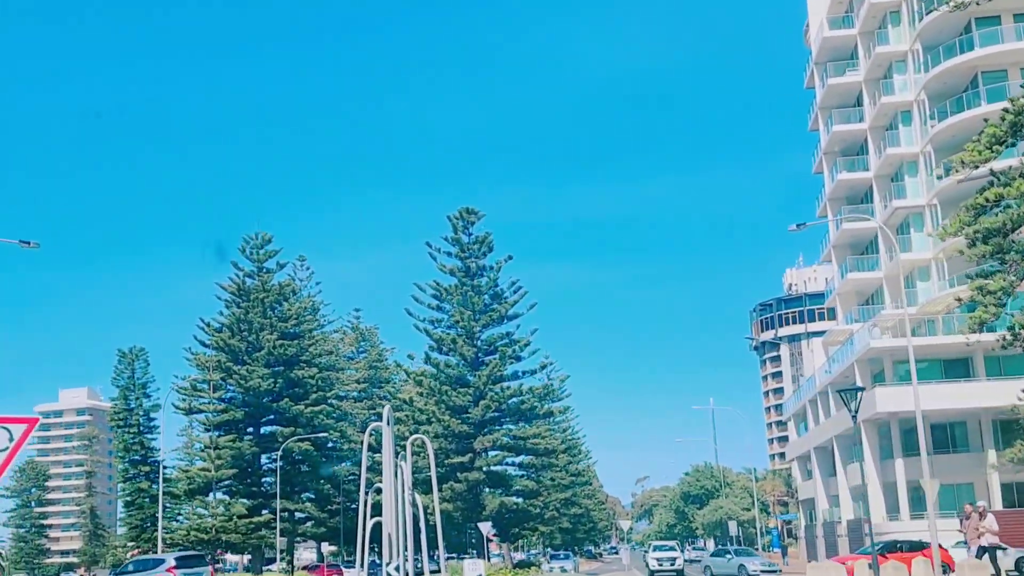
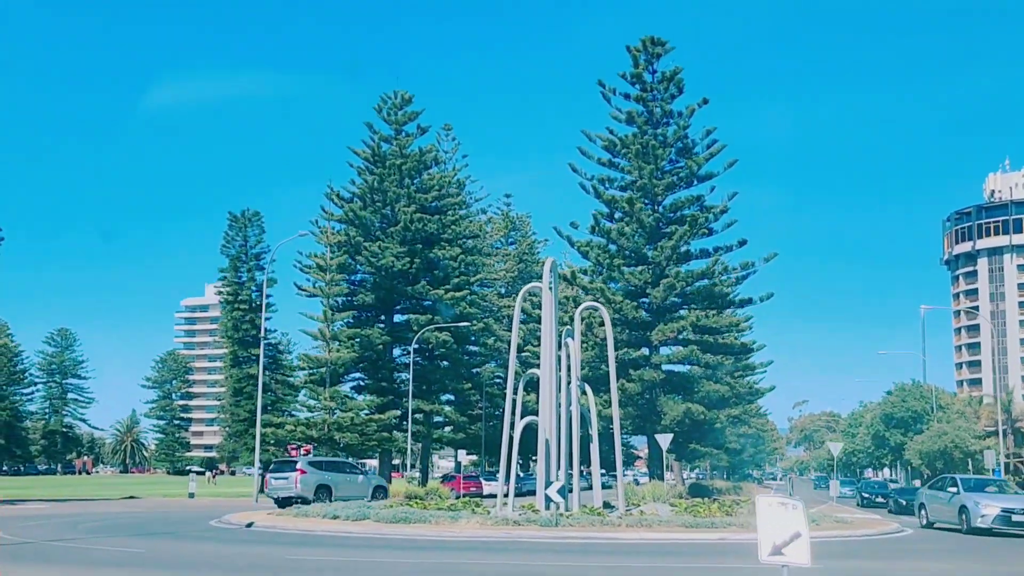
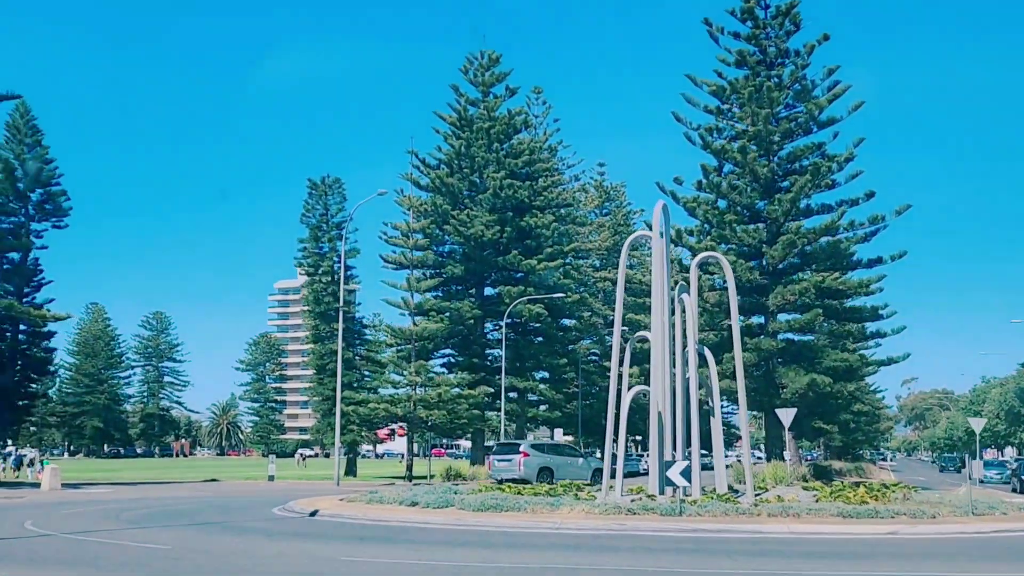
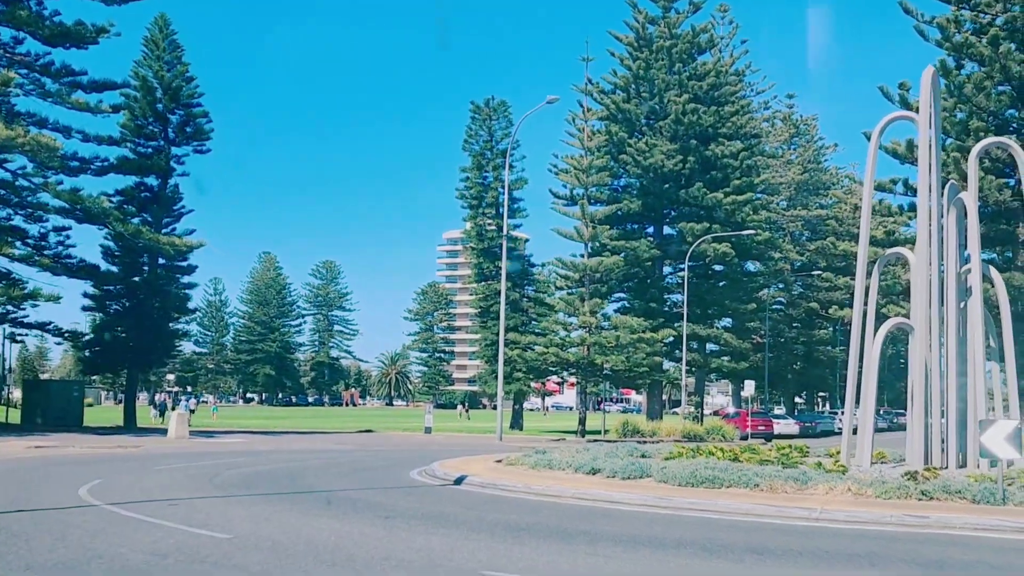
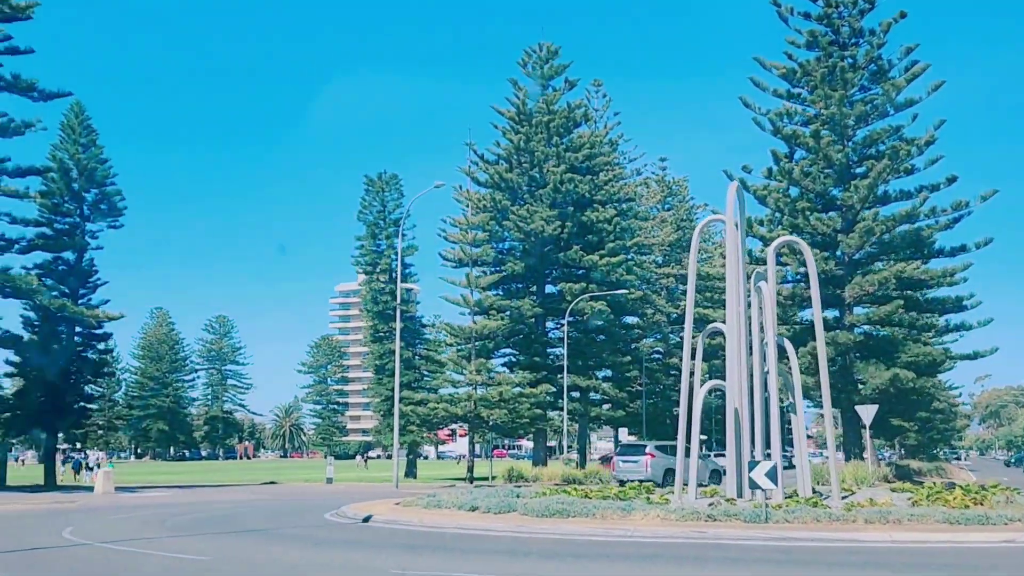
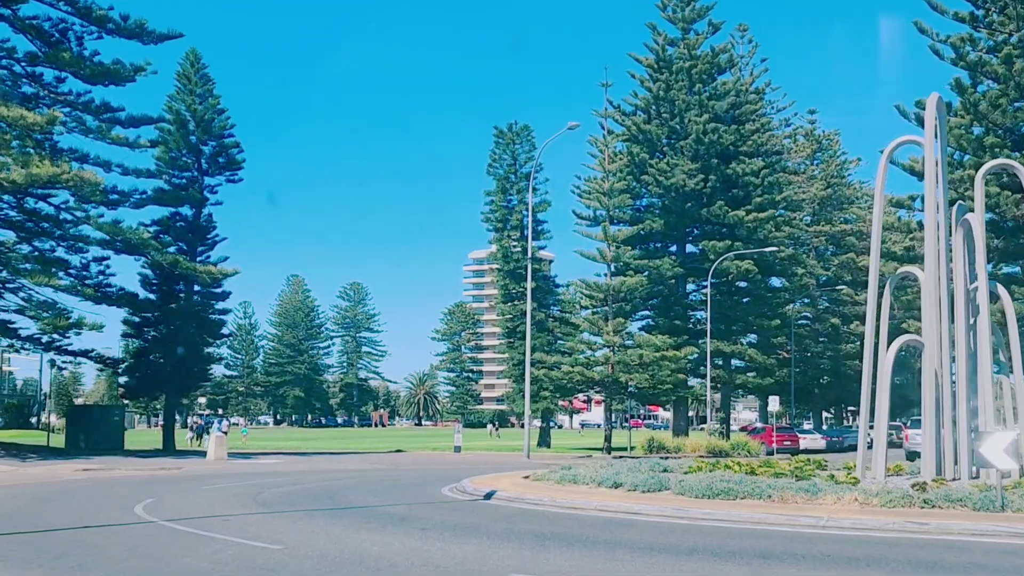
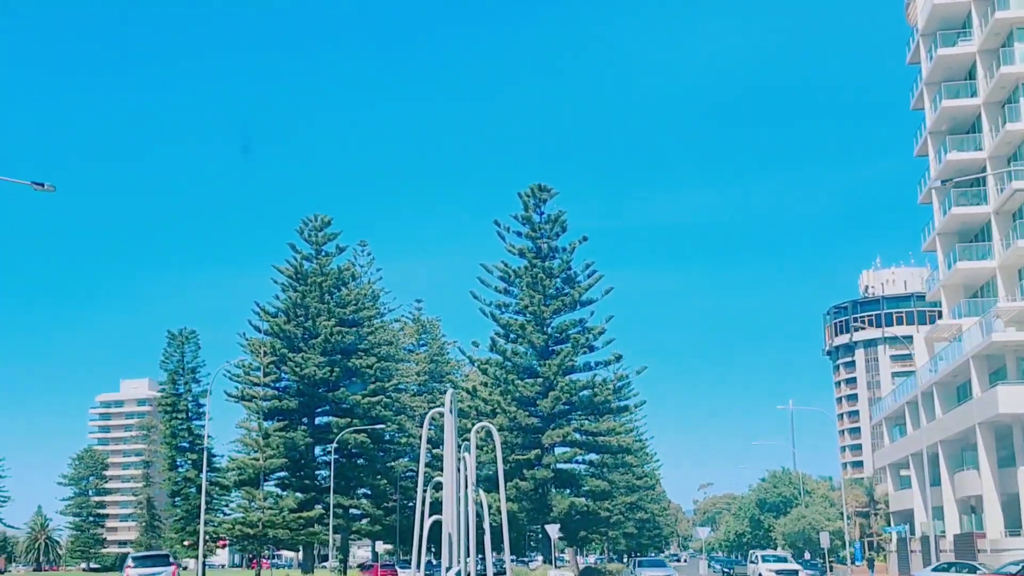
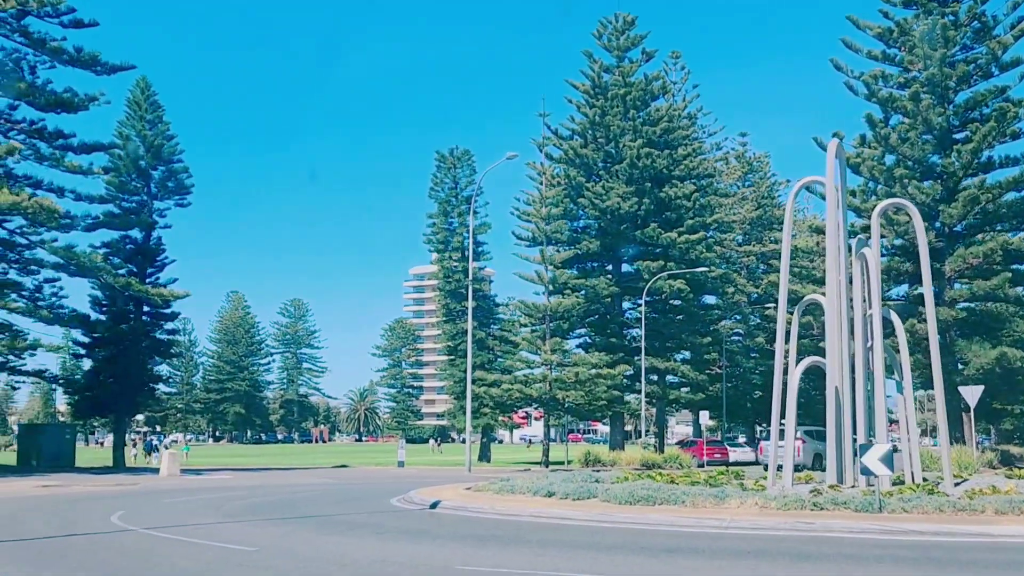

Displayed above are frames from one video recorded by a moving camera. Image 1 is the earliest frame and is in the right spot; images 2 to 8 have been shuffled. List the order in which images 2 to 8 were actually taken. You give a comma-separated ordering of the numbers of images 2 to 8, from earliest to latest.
7, 2, 3, 5, 8, 6, 4
